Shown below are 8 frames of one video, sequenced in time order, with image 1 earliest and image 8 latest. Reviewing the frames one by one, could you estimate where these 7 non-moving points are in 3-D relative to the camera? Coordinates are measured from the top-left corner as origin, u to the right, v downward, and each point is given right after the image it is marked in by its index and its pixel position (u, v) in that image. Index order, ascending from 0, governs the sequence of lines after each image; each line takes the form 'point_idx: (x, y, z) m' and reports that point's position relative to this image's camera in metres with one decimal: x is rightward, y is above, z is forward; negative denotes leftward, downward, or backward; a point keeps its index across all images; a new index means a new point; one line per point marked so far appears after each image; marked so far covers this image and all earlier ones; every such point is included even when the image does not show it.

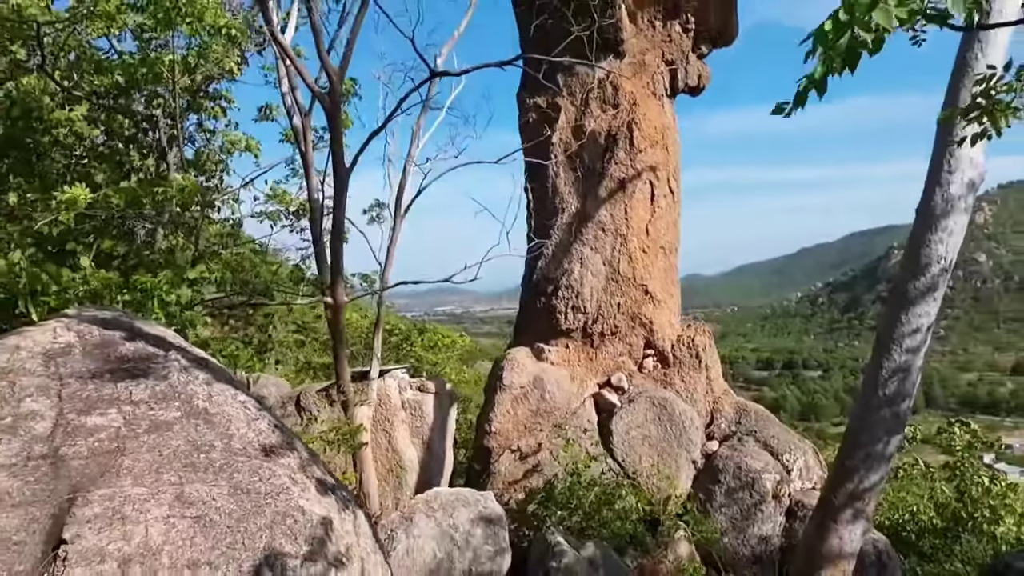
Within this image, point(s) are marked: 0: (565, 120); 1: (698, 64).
0: (+0.4, +1.4, +7.5) m
1: (+1.6, +1.9, +7.8) m
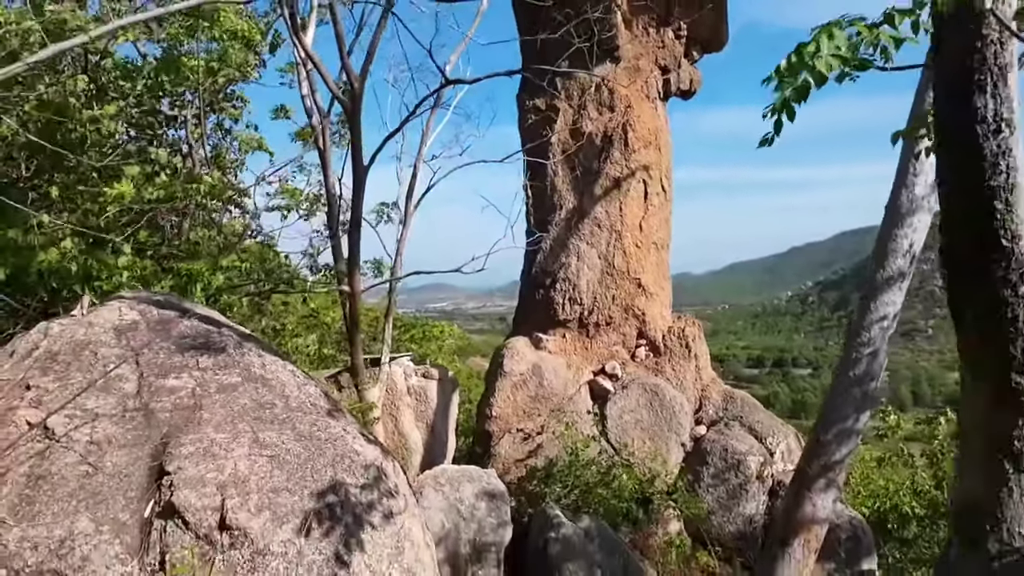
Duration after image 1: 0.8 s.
0: (+0.5, +1.5, +8.0) m
1: (+1.6, +2.0, +8.4) m
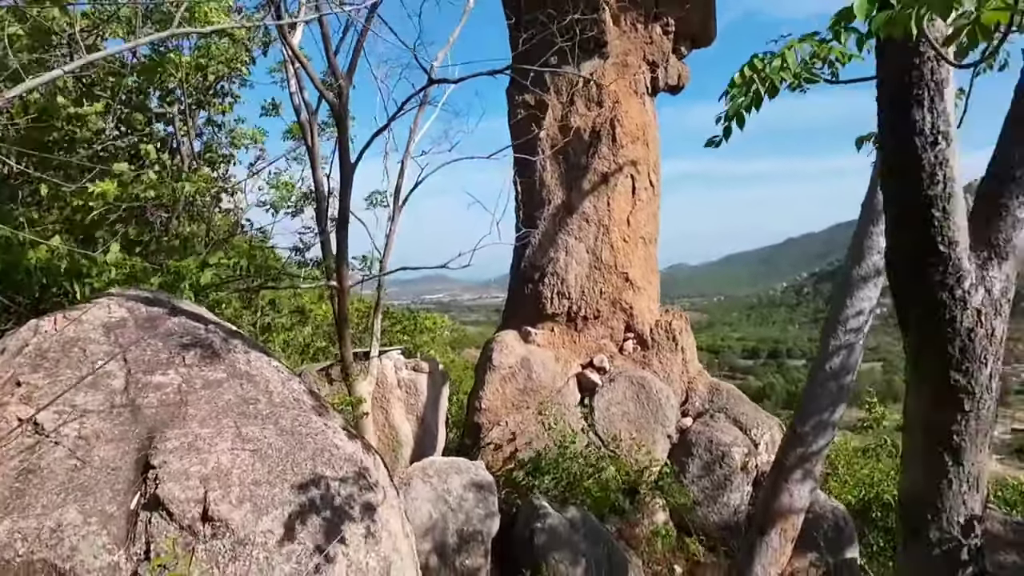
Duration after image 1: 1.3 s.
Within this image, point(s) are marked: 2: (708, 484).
0: (+0.3, +1.5, +8.1) m
1: (+1.5, +2.1, +8.4) m
2: (+1.5, -1.5, +7.3) m
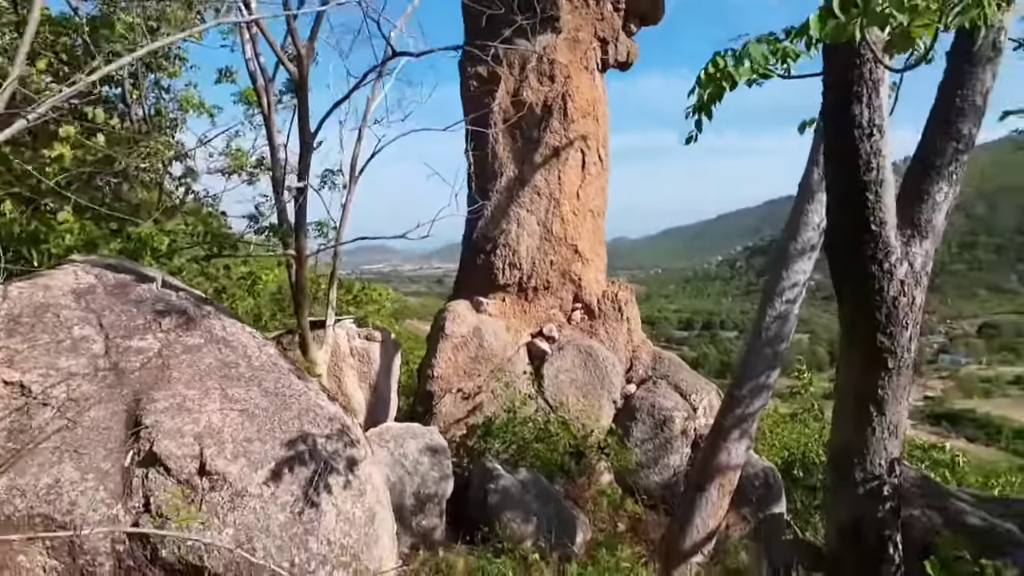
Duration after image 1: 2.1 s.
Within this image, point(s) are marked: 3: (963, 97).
0: (-0.1, +1.8, +8.3) m
1: (+1.1, +2.3, +8.7) m
2: (+1.1, -1.3, +7.6) m
3: (+1.5, +0.6, +3.2) m
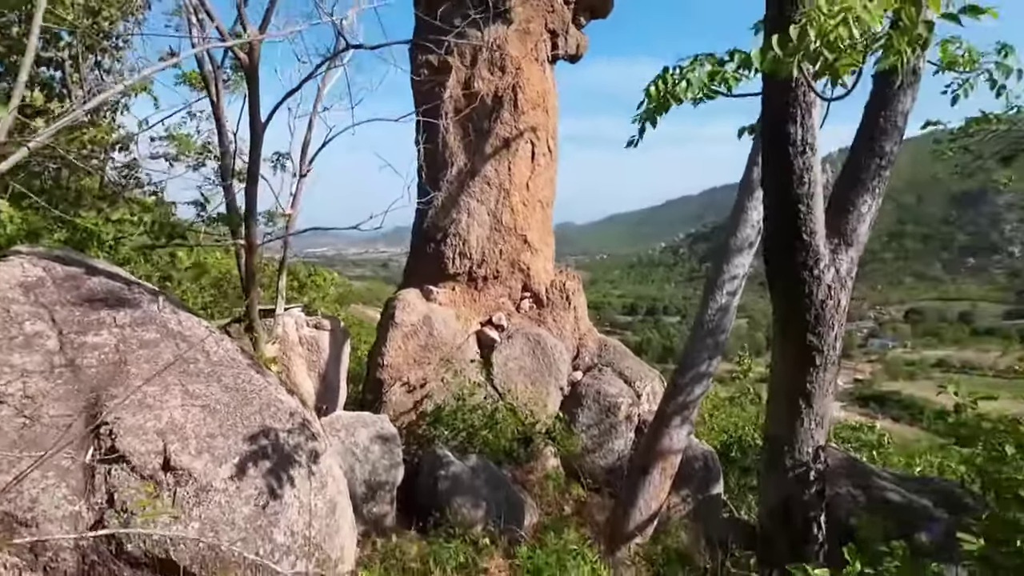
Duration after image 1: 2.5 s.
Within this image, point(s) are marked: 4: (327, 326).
0: (-0.5, +1.9, +8.4) m
1: (+0.6, +2.4, +8.8) m
2: (+0.7, -1.2, +7.8) m
3: (+1.4, +0.6, +3.4) m
4: (-1.8, -0.4, +8.9) m
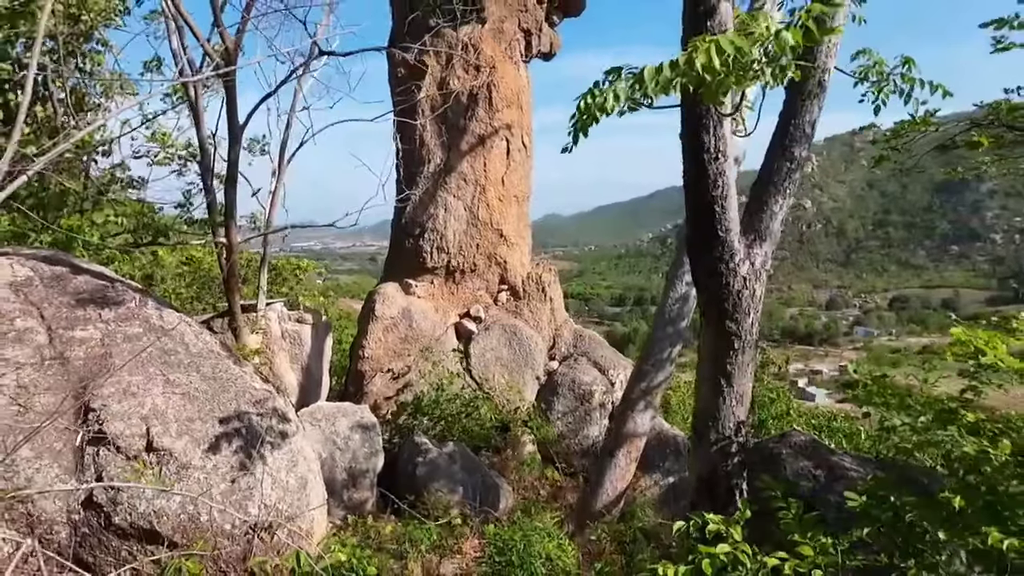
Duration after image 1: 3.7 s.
0: (-0.8, +1.9, +8.7) m
1: (+0.3, +2.5, +9.1) m
2: (+0.5, -1.2, +8.2) m
3: (+1.2, +0.7, +3.8) m
4: (-2.0, -0.3, +9.2) m
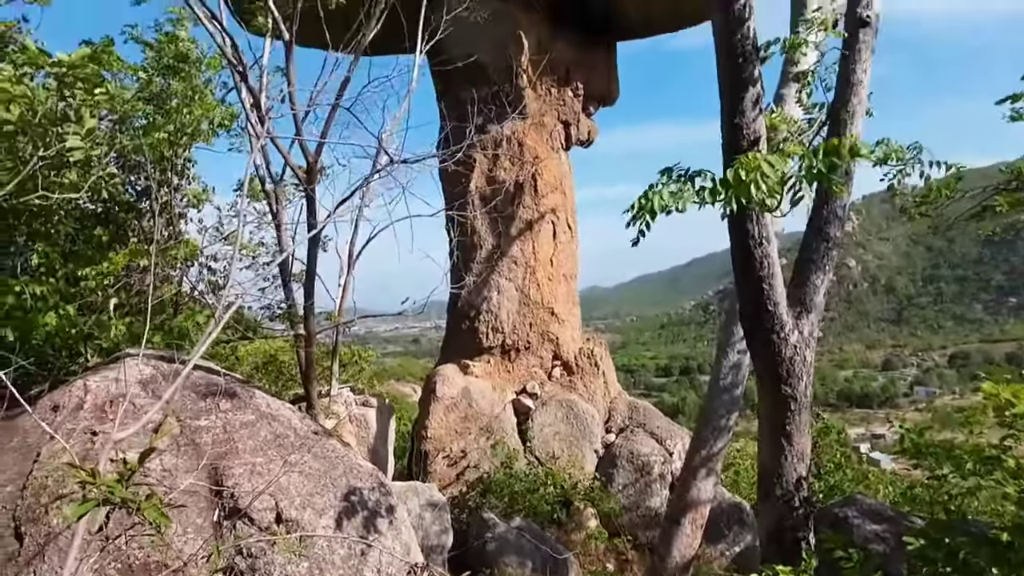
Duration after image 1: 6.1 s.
0: (-0.3, +1.1, +9.3) m
1: (+0.8, +1.7, +9.8) m
2: (+1.1, -1.8, +8.5) m
3: (+1.5, +0.4, +4.3) m
4: (-1.4, -1.2, +9.8) m
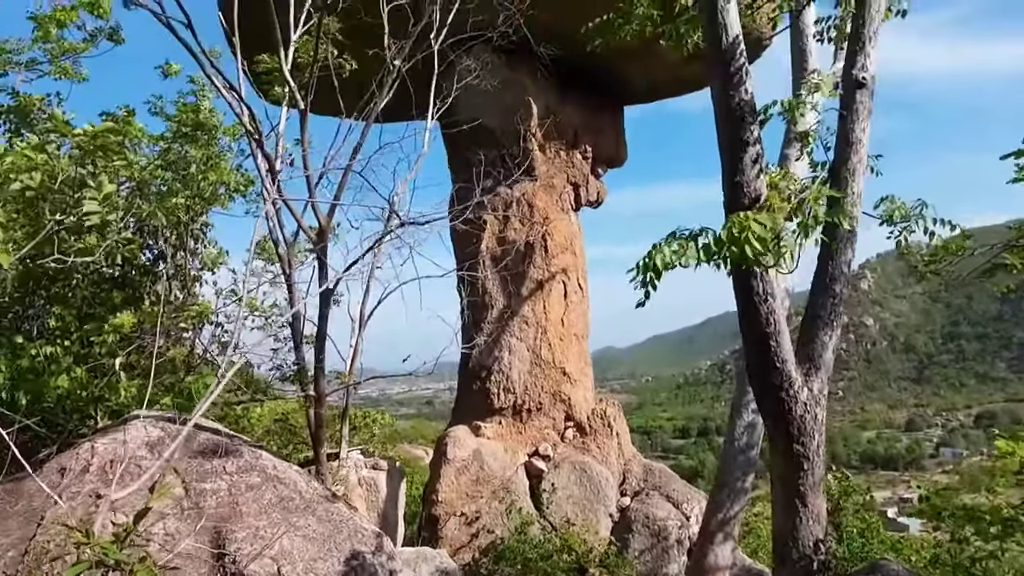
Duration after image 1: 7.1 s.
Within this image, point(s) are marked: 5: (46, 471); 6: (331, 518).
0: (-0.2, +0.5, +9.4) m
1: (+0.9, +1.1, +9.8) m
2: (+1.2, -2.4, +8.3) m
3: (+1.5, +0.1, +4.2) m
4: (-1.3, -1.8, +9.7) m
5: (-2.4, -0.9, +4.7) m
6: (-0.9, -1.1, +4.6) m
